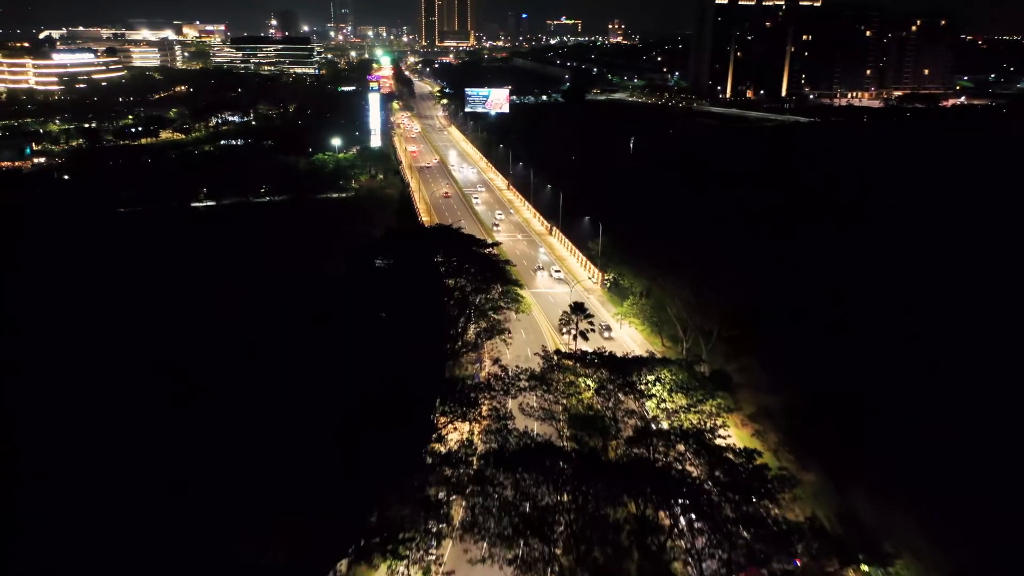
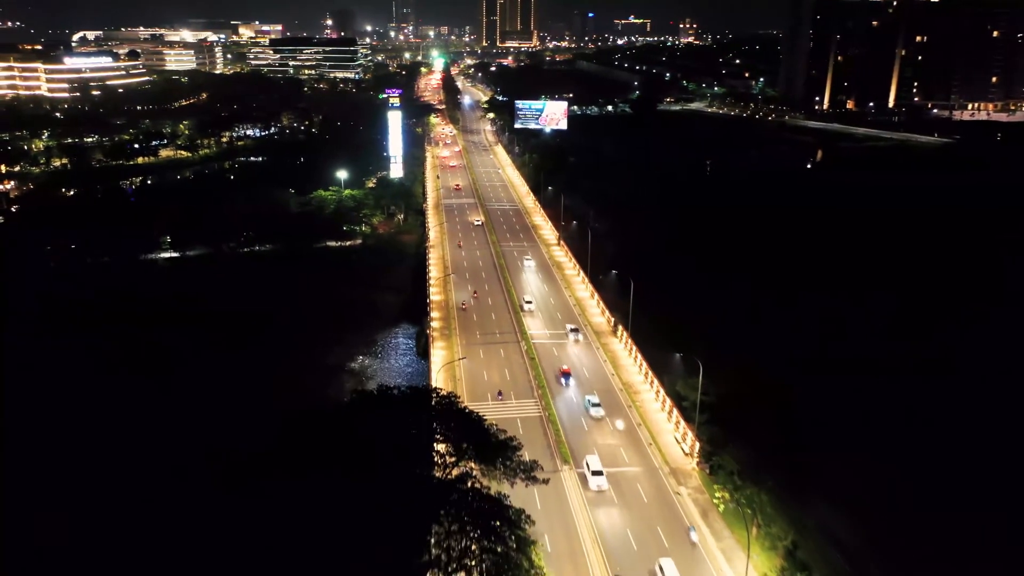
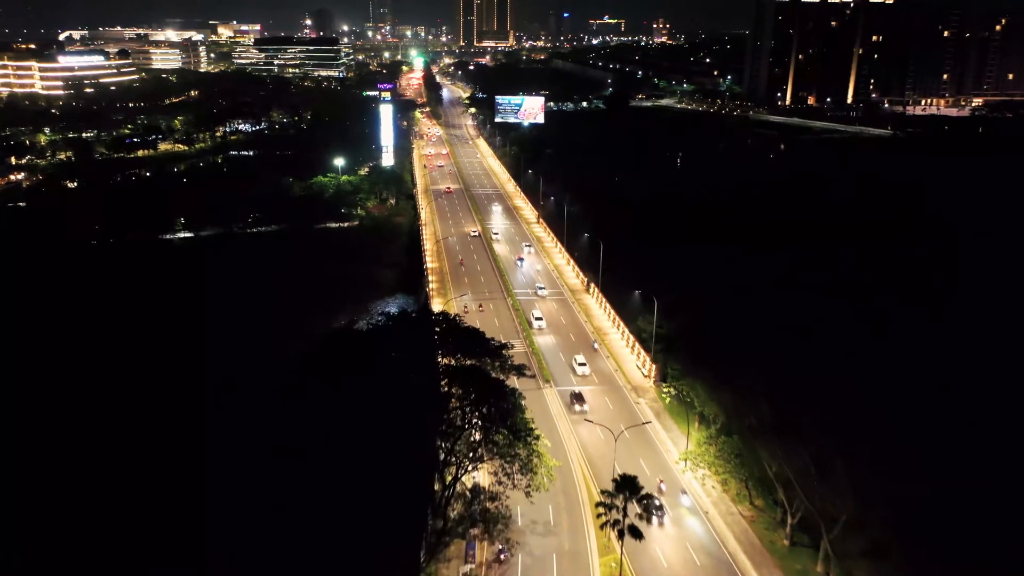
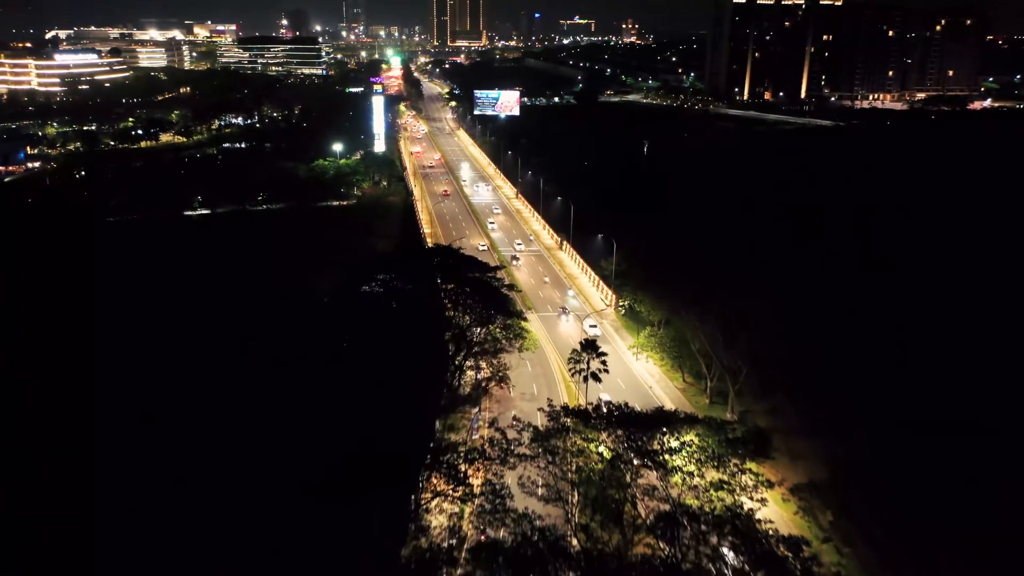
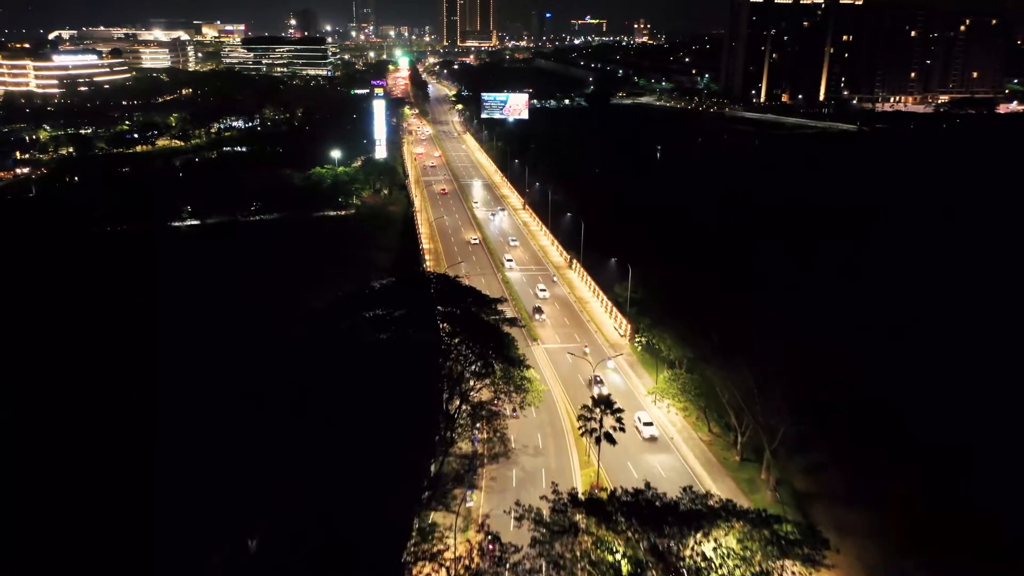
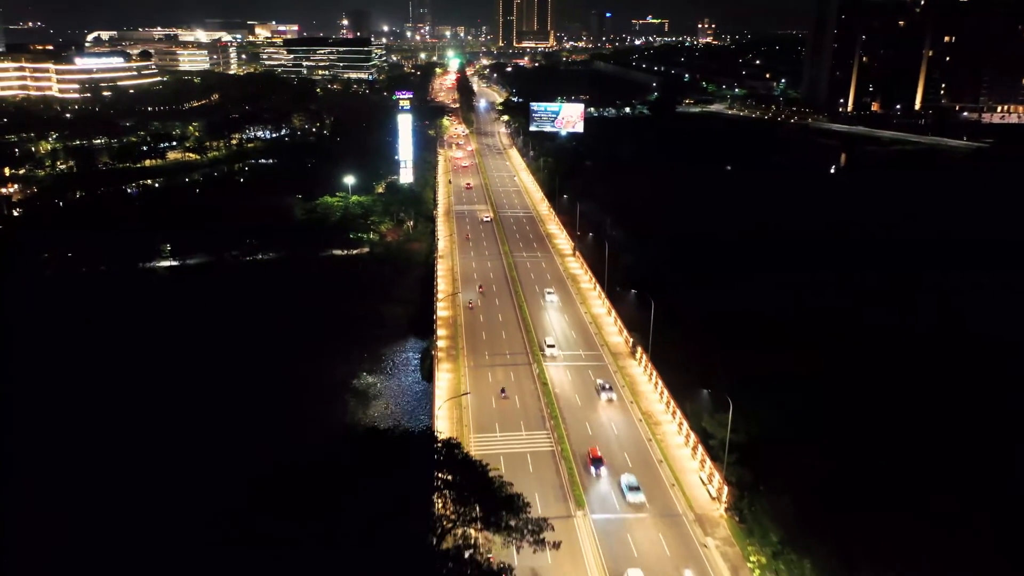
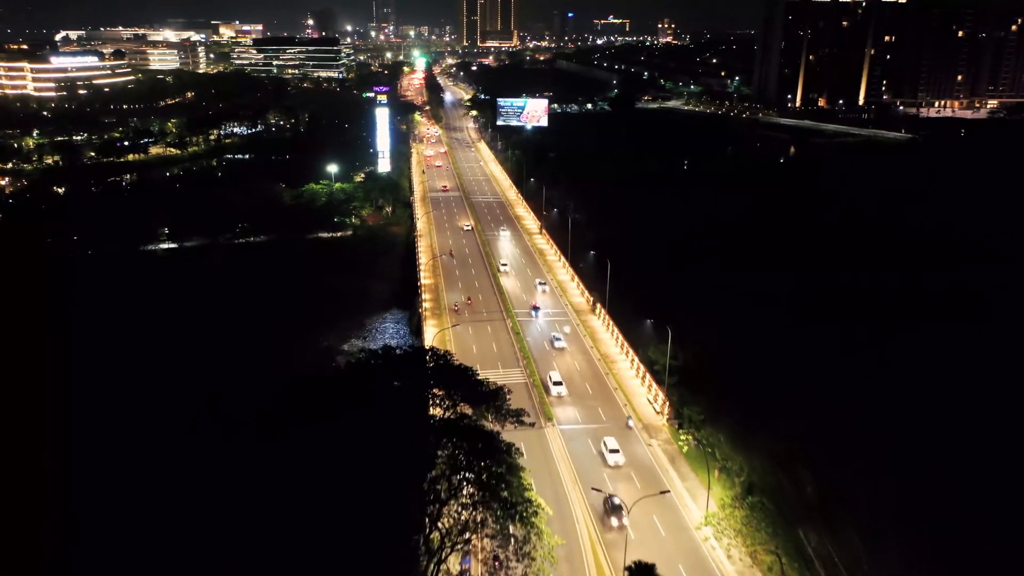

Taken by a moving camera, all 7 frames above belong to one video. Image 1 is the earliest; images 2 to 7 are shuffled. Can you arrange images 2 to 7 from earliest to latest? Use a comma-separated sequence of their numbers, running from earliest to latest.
4, 5, 3, 7, 2, 6
